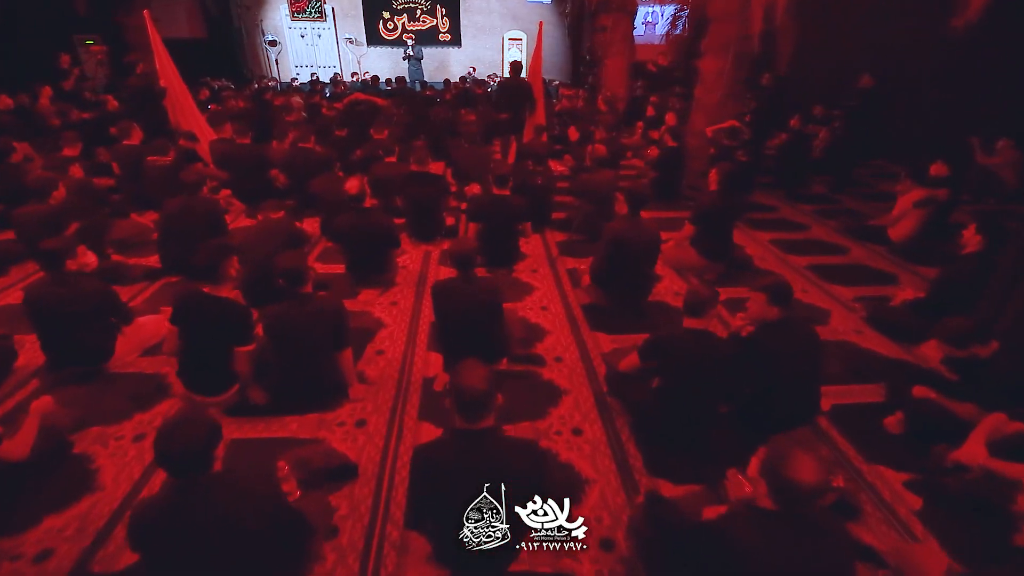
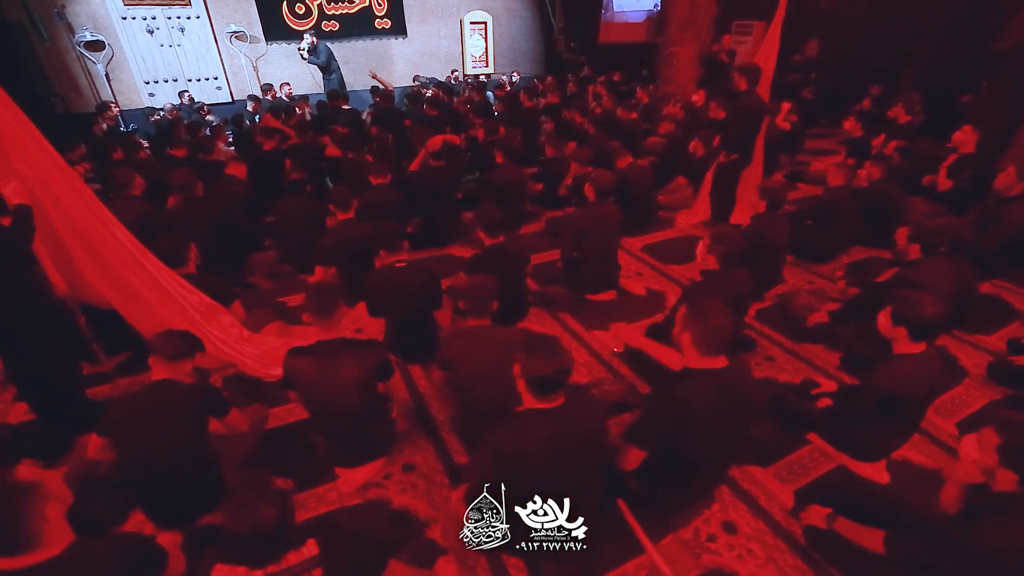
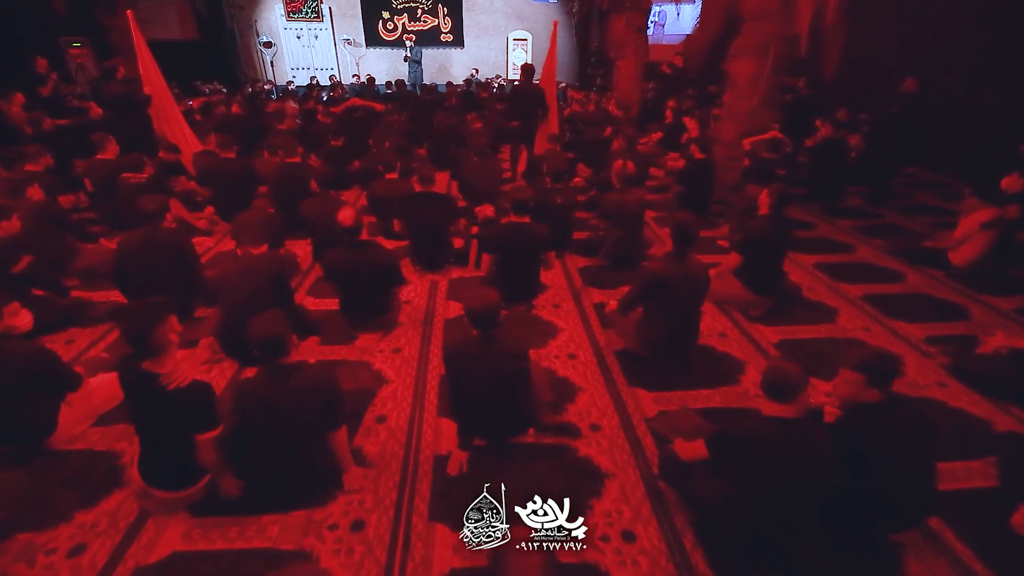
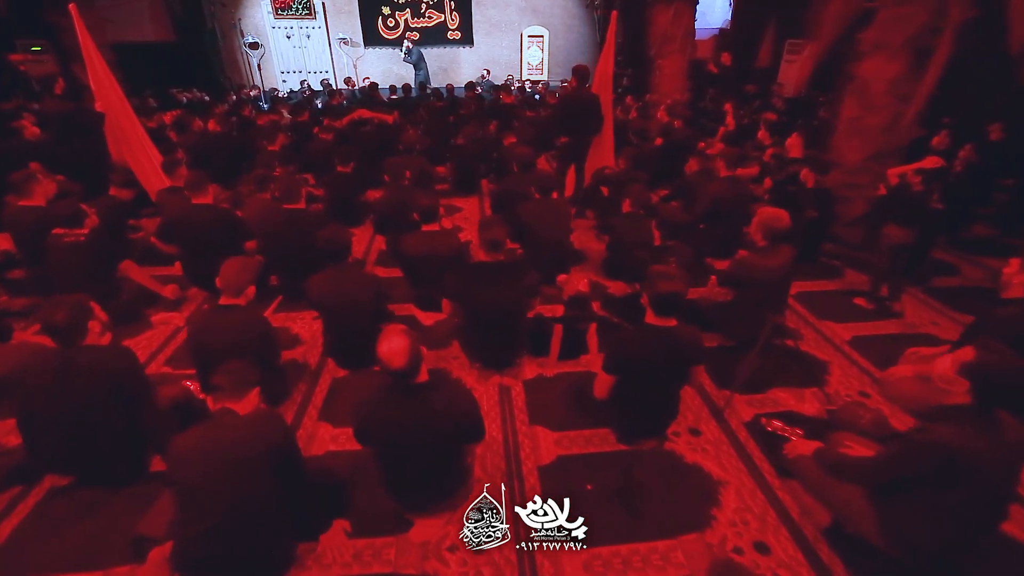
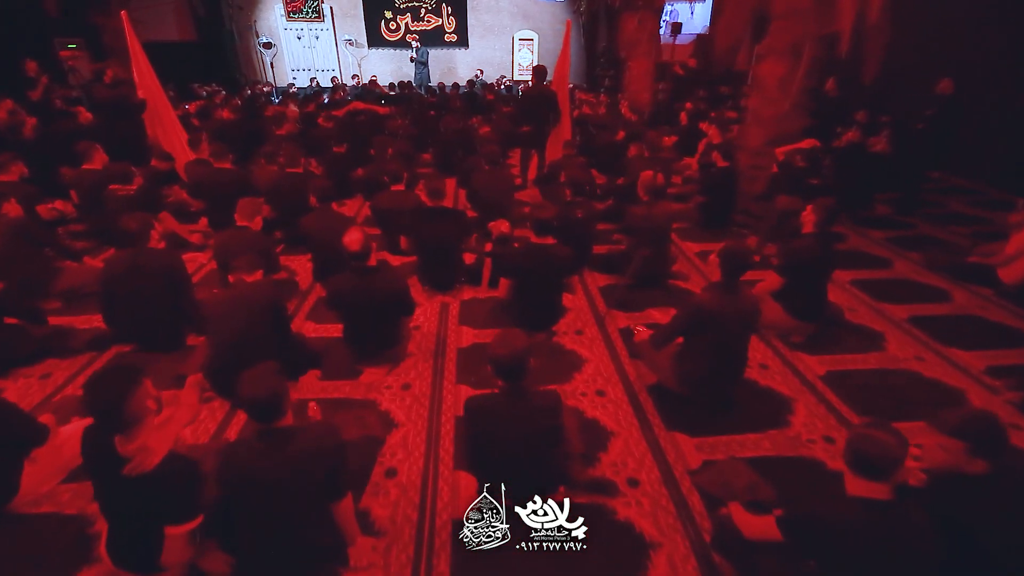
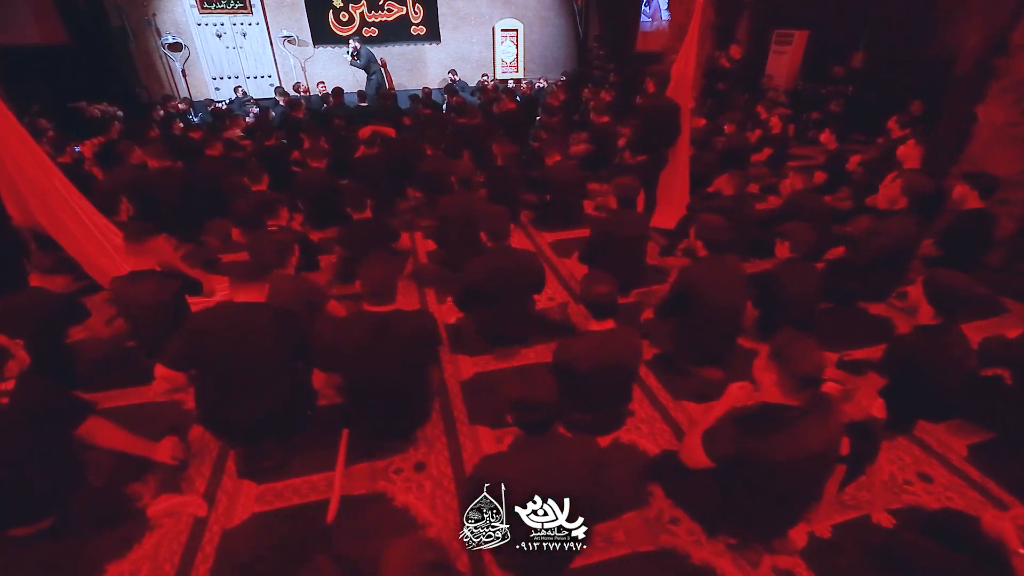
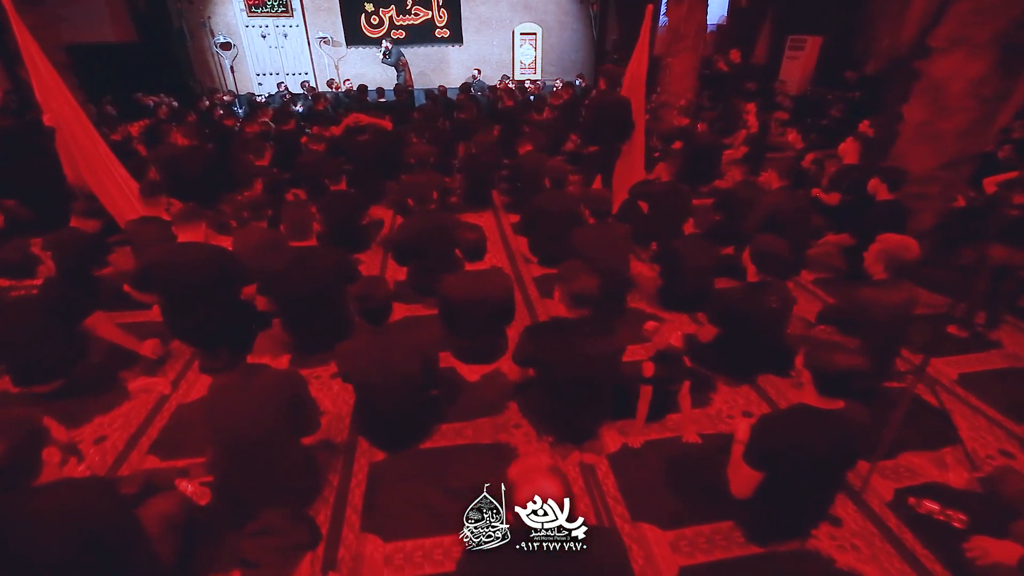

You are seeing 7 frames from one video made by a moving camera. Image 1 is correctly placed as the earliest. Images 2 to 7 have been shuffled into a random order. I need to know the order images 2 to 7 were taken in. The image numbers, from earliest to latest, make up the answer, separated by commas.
3, 5, 4, 7, 6, 2
